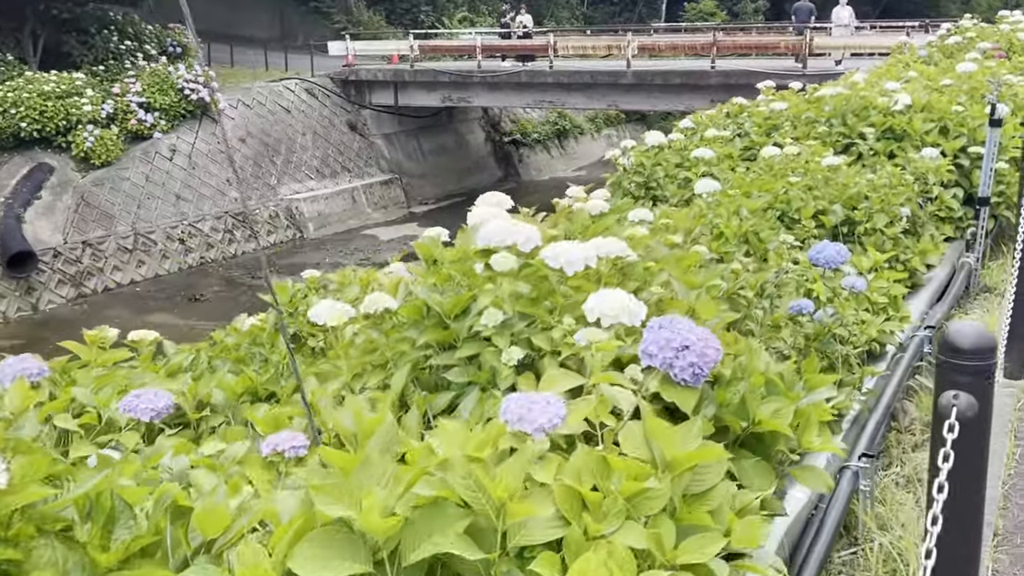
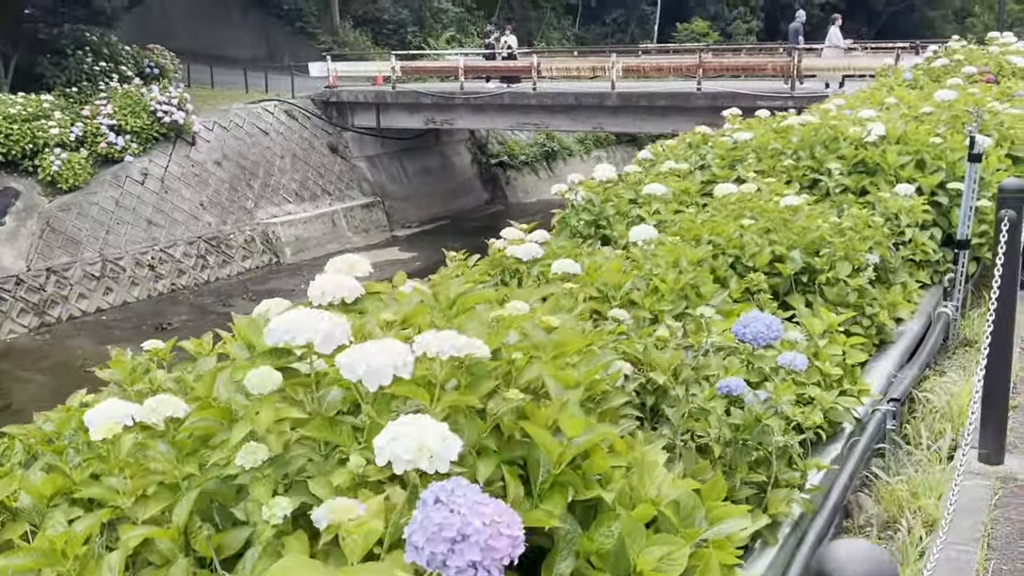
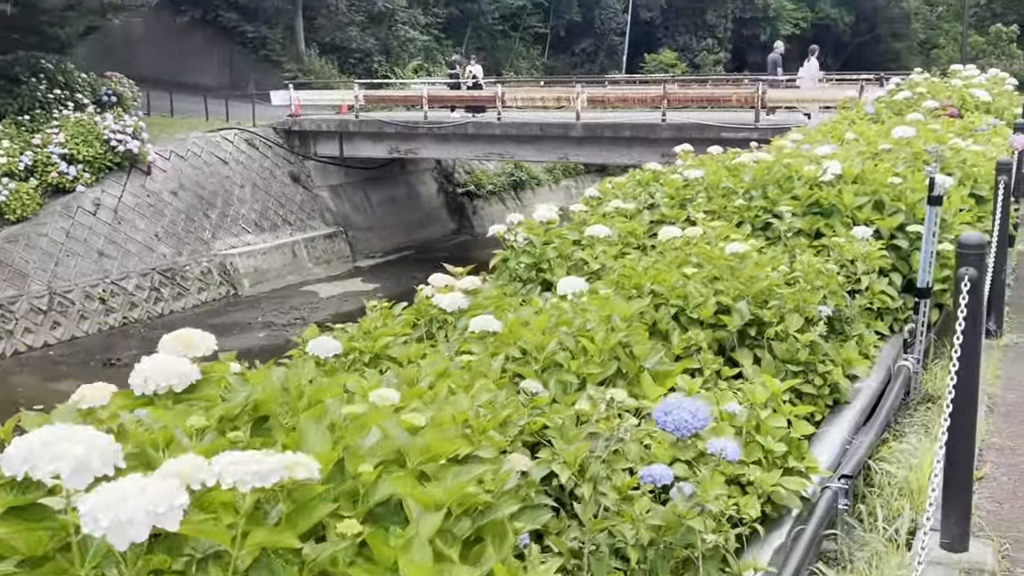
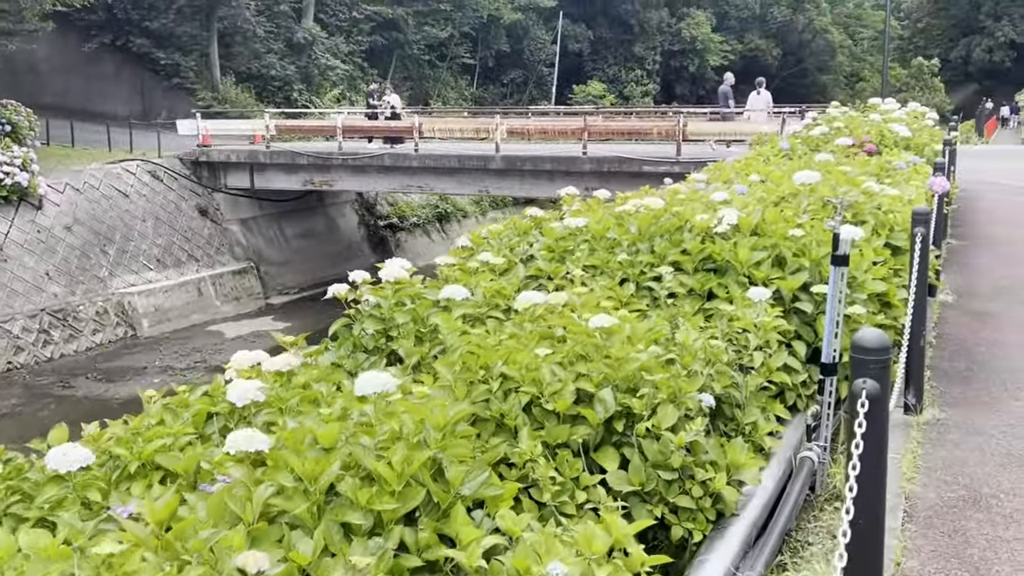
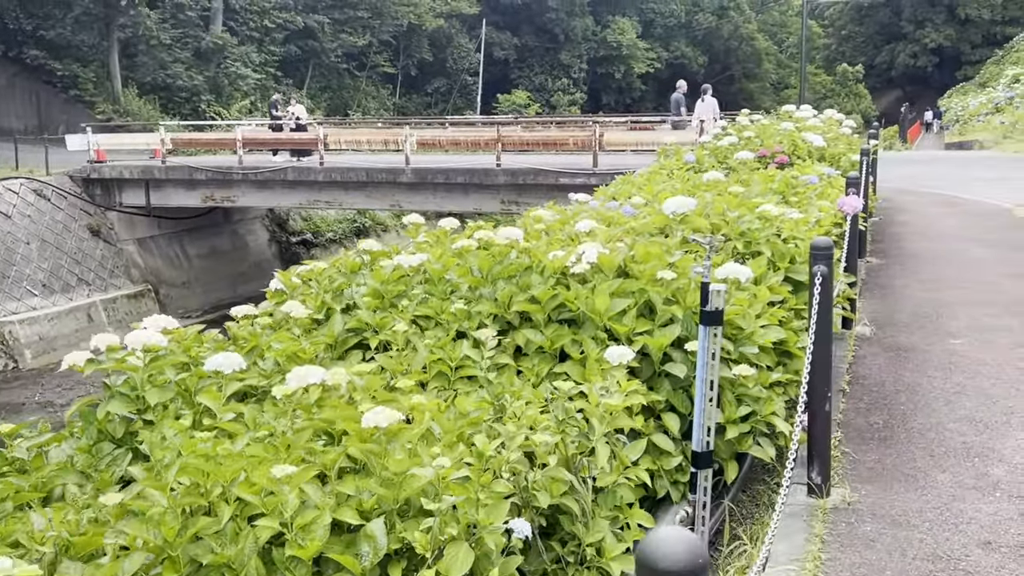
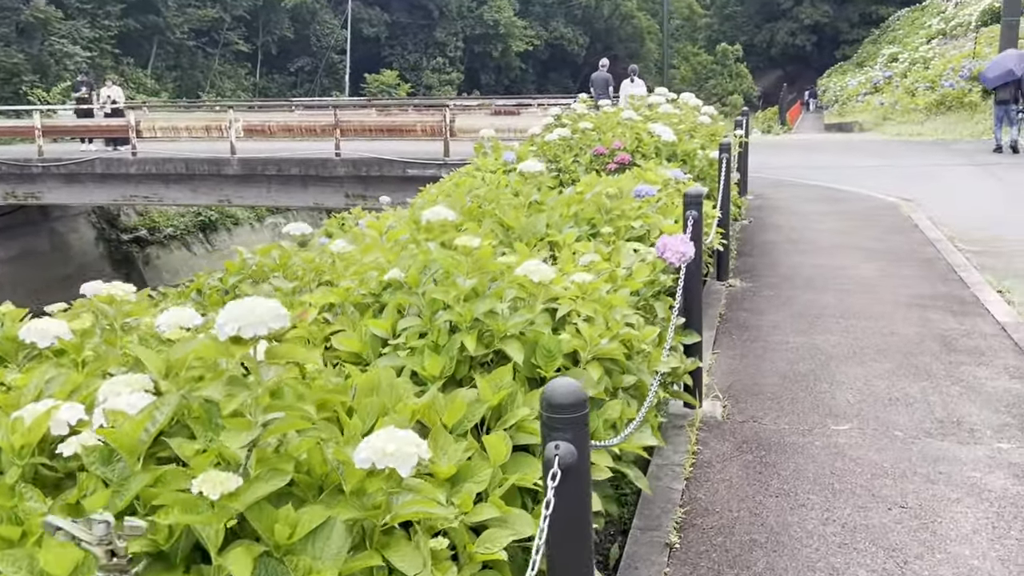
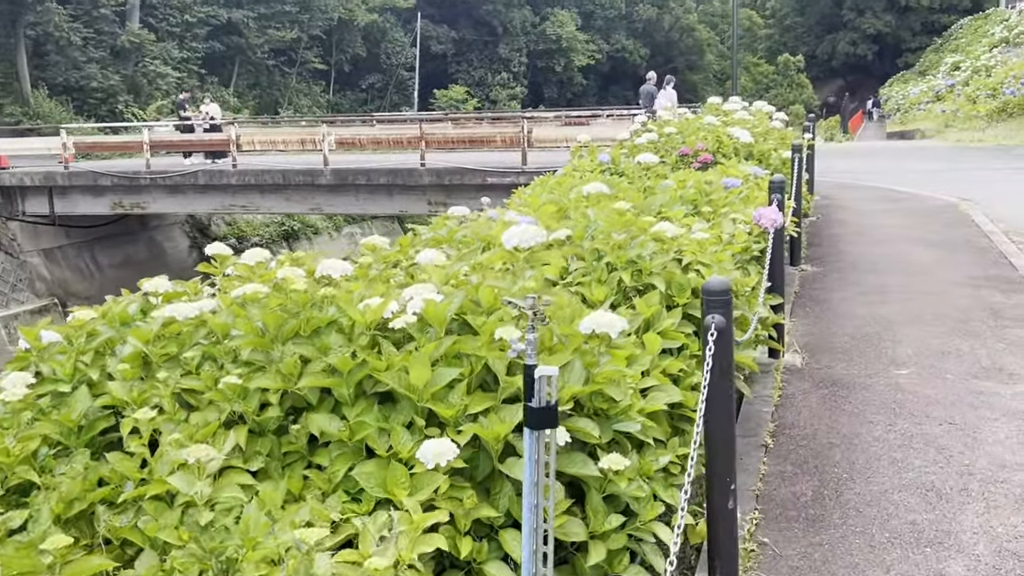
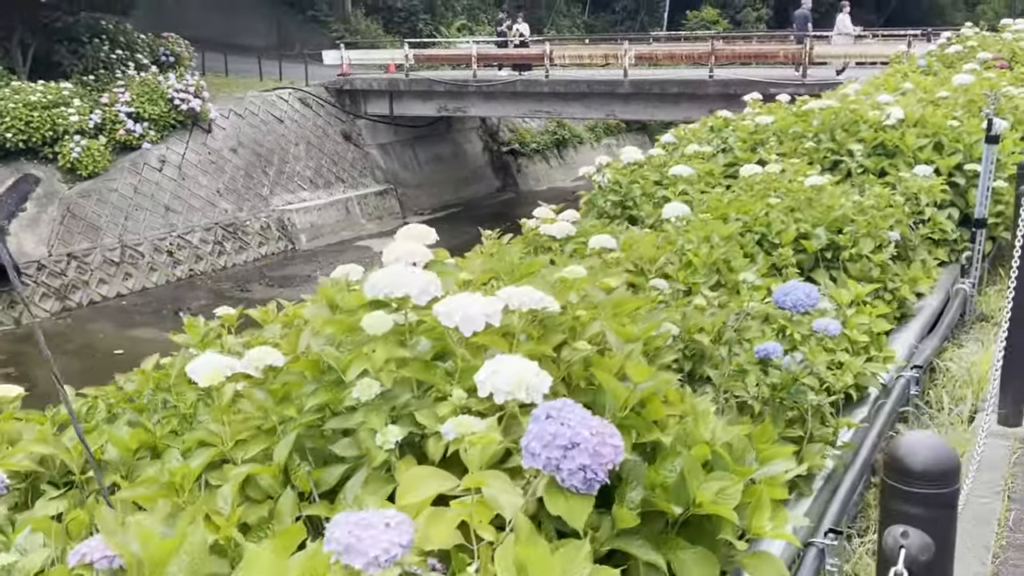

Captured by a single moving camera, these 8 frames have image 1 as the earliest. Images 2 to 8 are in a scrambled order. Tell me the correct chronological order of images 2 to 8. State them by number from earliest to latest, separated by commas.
8, 2, 3, 4, 5, 7, 6
